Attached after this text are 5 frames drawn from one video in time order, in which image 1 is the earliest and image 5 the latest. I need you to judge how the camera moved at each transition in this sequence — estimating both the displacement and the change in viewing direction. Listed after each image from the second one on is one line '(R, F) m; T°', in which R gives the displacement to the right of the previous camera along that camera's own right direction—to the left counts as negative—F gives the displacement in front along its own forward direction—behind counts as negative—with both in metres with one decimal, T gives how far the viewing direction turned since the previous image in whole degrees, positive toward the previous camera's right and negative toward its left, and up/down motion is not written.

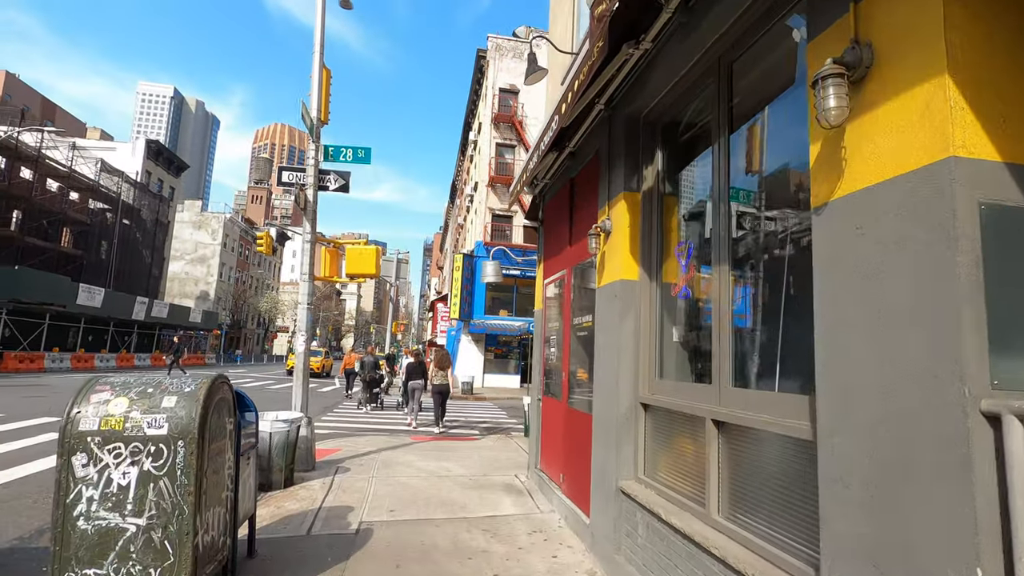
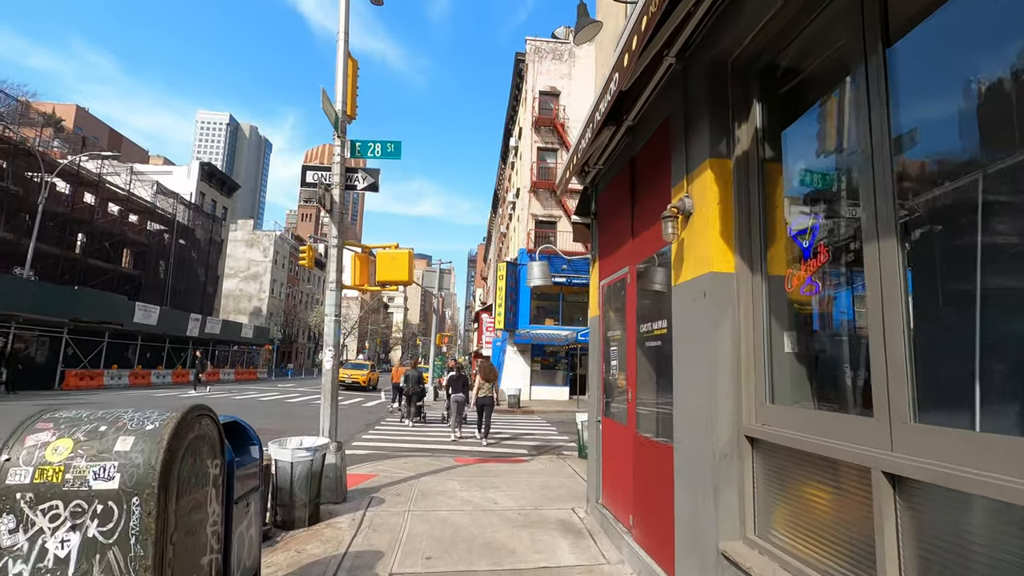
(-0.1, +0.9) m; -5°
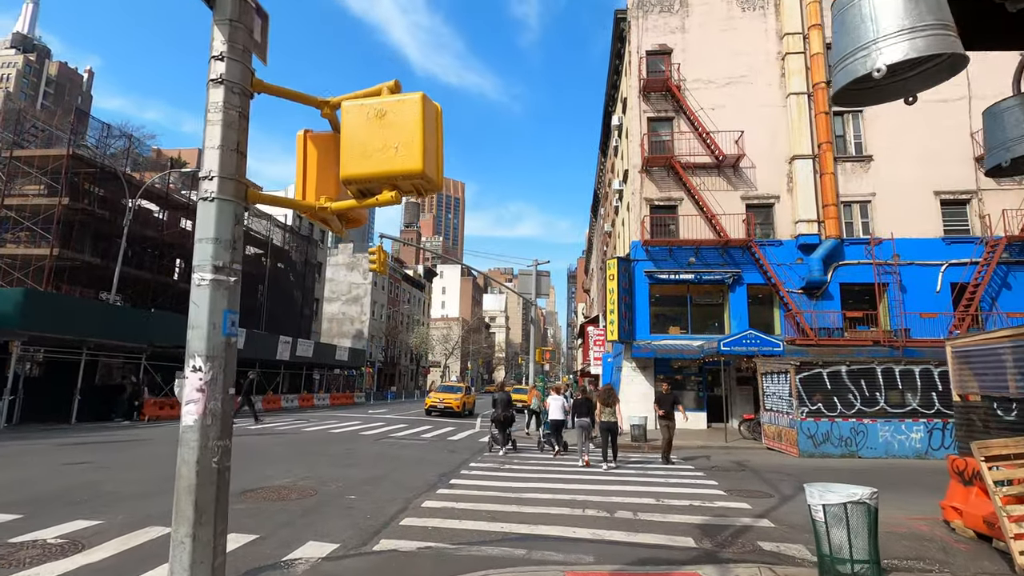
(-0.5, +4.6) m; -11°
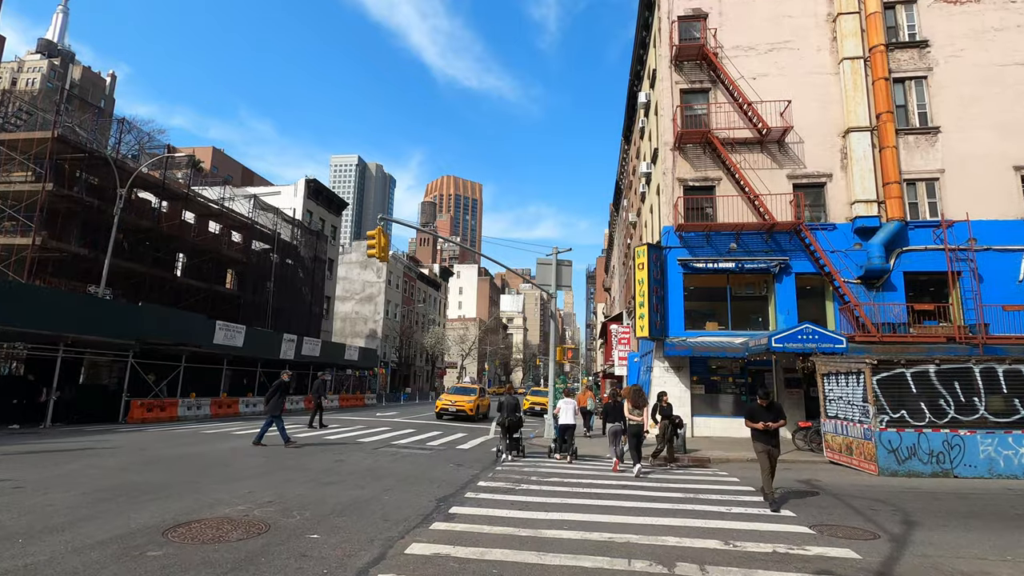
(0.0, +2.2) m; -2°
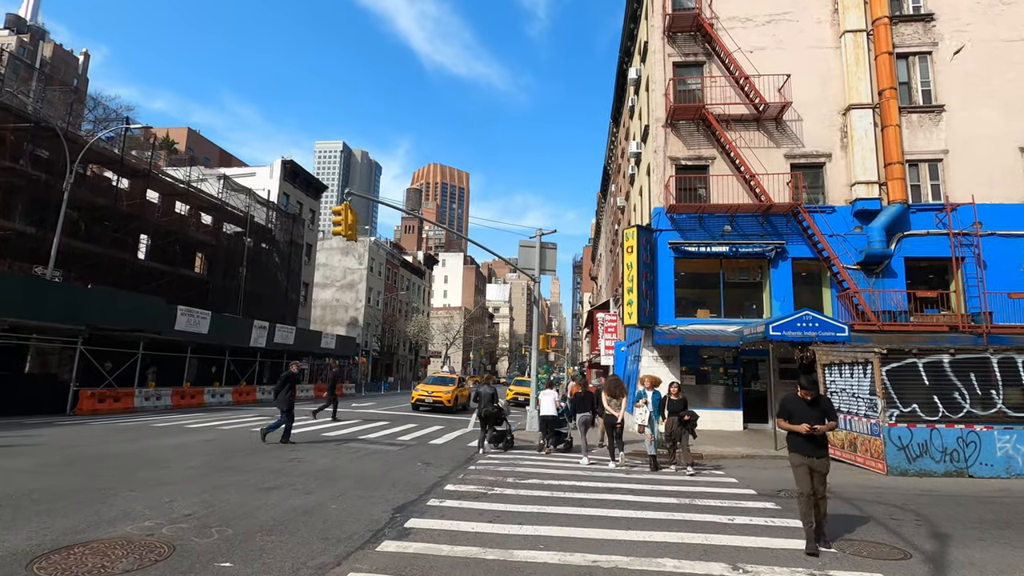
(+0.2, +1.2) m; +1°
